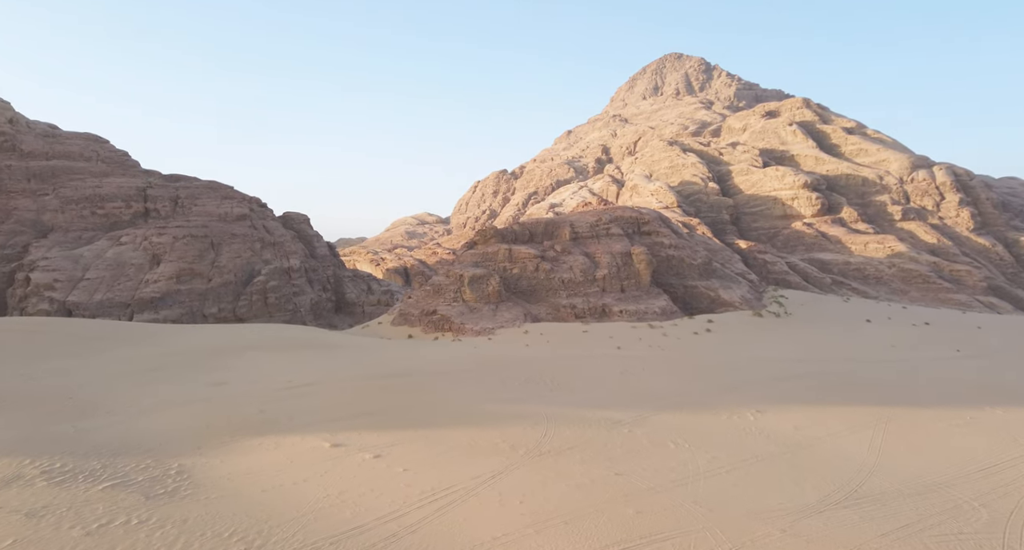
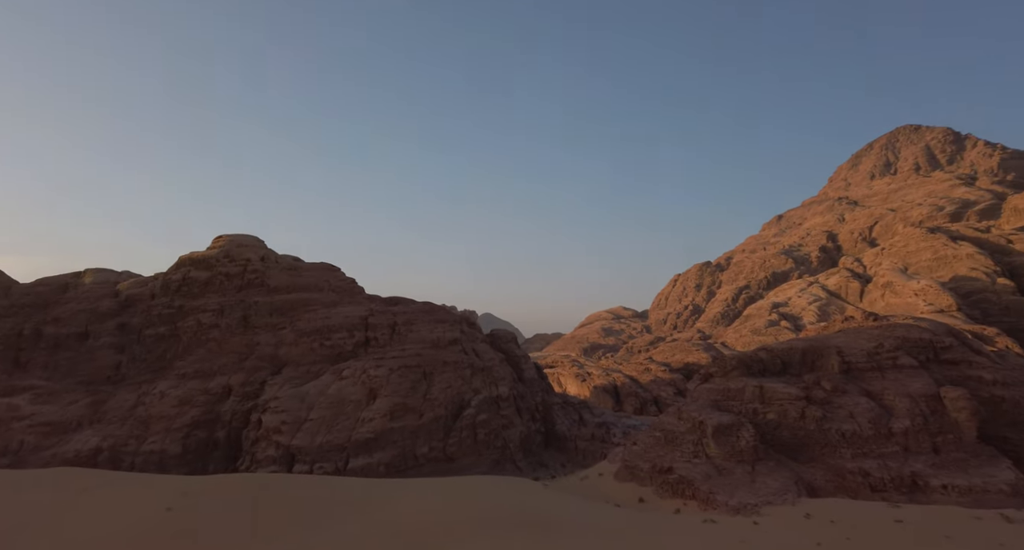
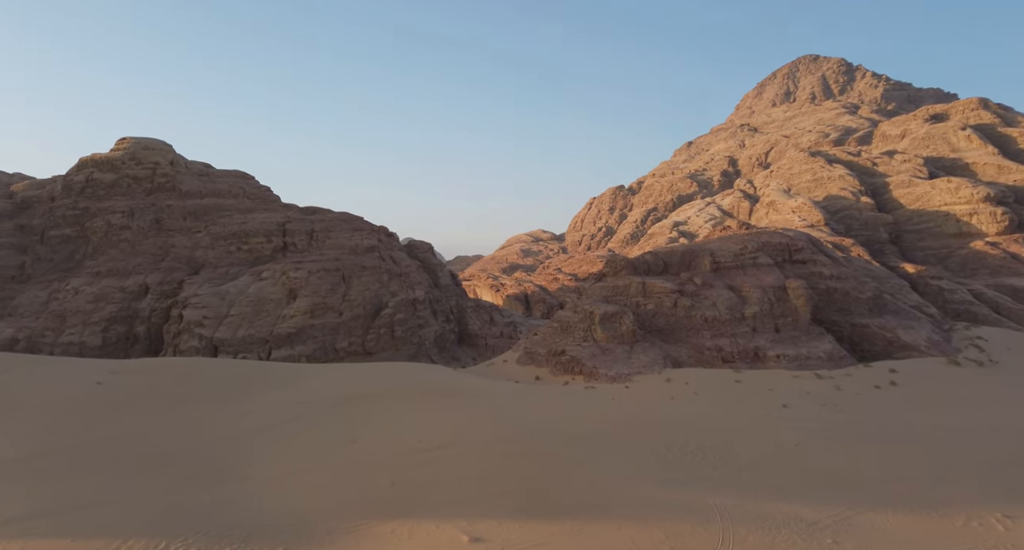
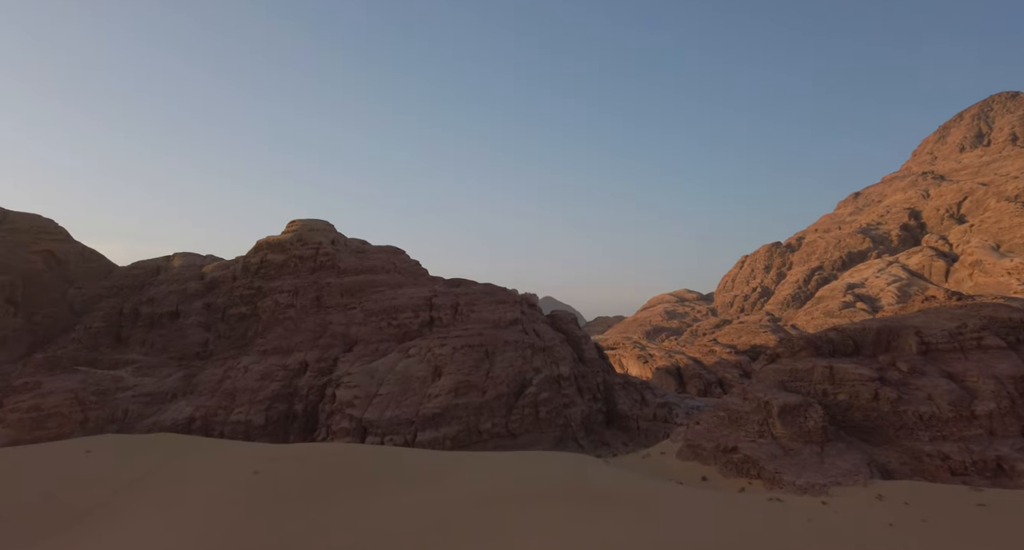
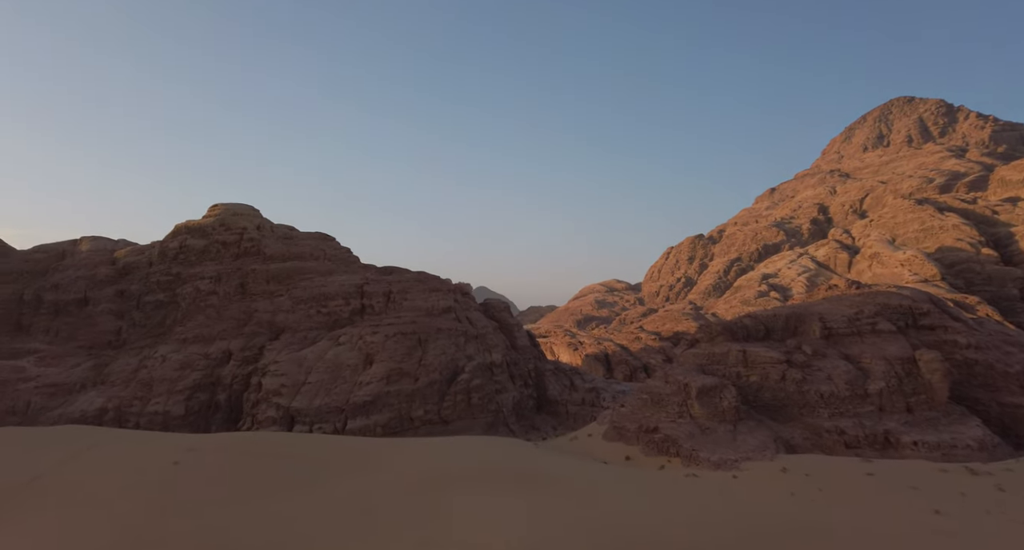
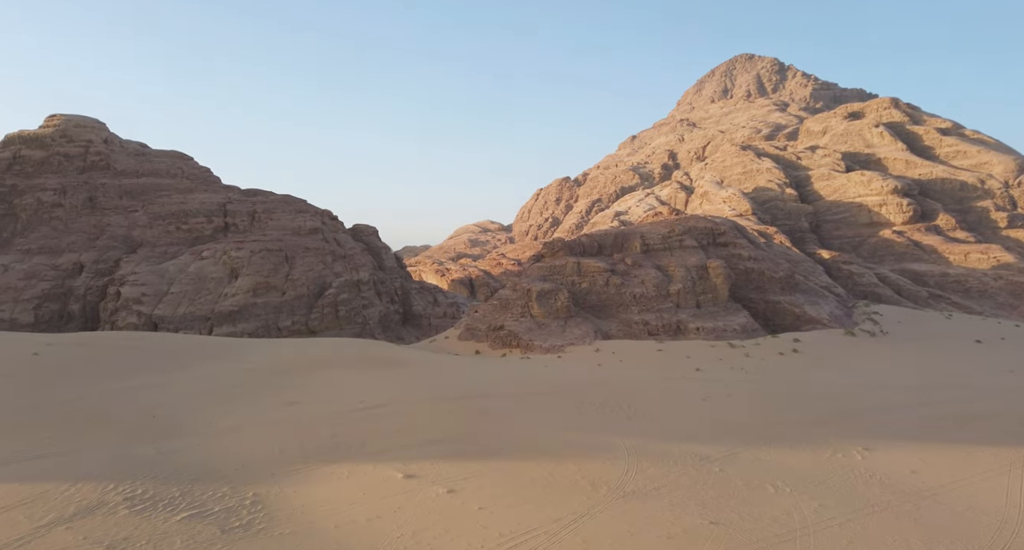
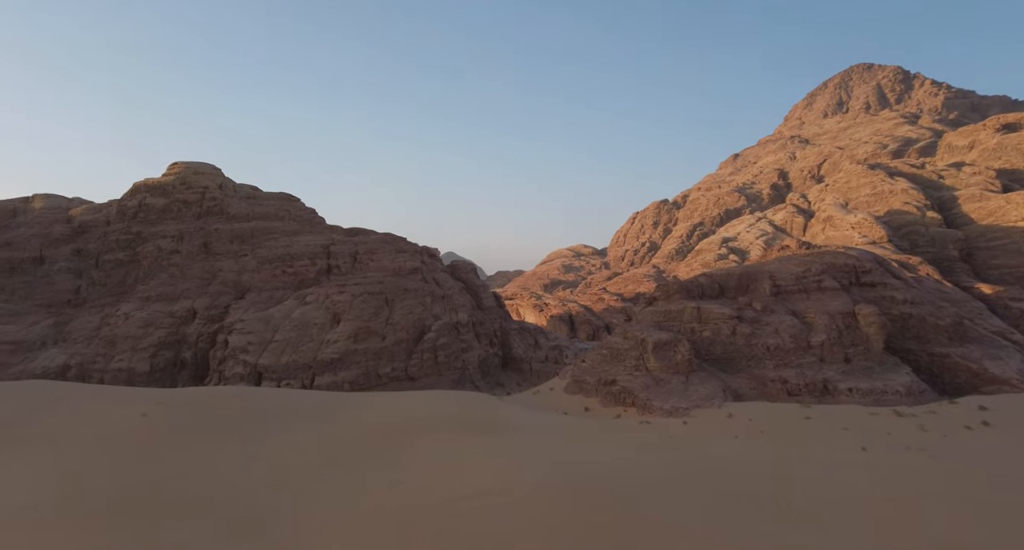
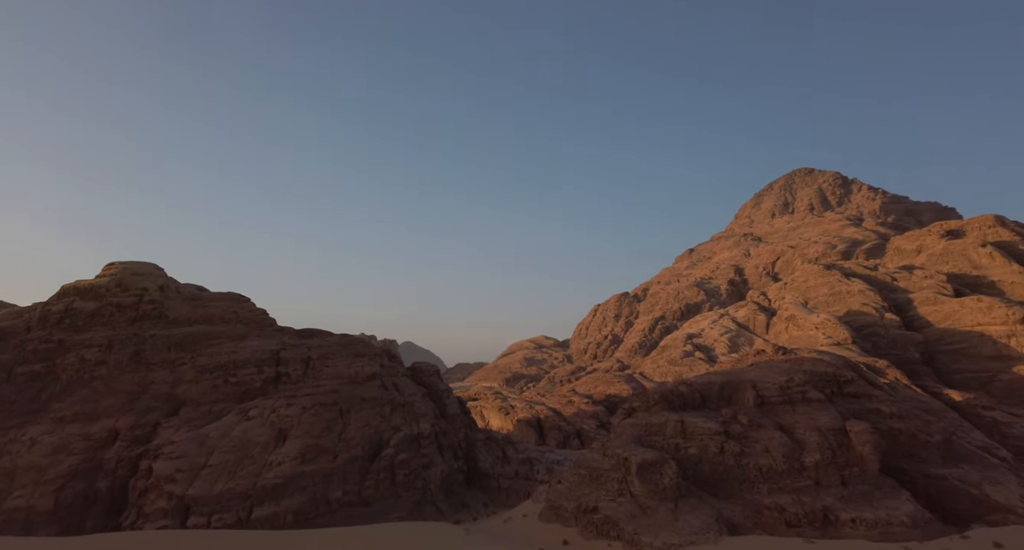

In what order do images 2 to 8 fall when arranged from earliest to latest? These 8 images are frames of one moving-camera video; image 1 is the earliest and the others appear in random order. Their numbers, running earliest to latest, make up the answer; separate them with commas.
6, 3, 7, 5, 4, 2, 8
